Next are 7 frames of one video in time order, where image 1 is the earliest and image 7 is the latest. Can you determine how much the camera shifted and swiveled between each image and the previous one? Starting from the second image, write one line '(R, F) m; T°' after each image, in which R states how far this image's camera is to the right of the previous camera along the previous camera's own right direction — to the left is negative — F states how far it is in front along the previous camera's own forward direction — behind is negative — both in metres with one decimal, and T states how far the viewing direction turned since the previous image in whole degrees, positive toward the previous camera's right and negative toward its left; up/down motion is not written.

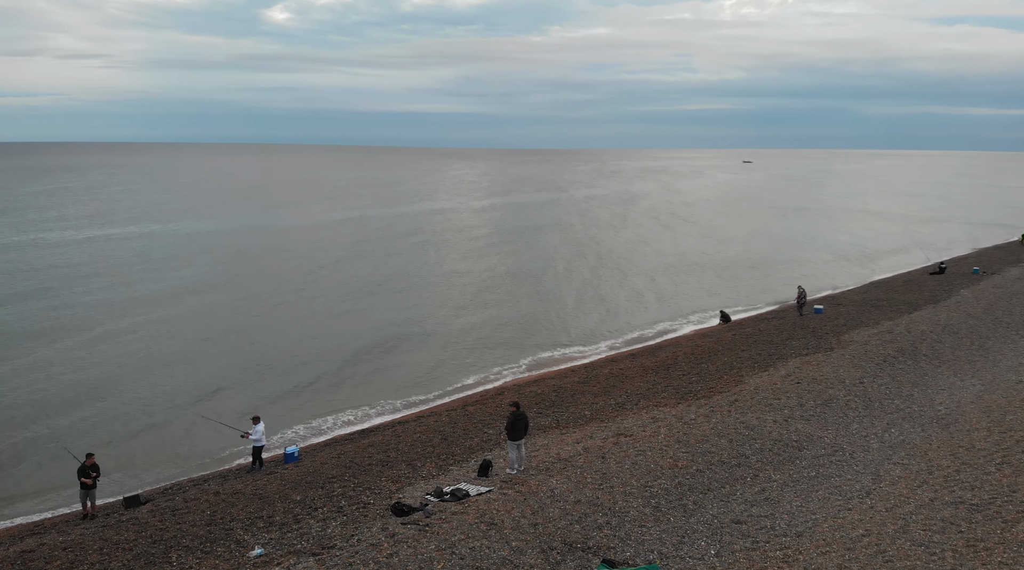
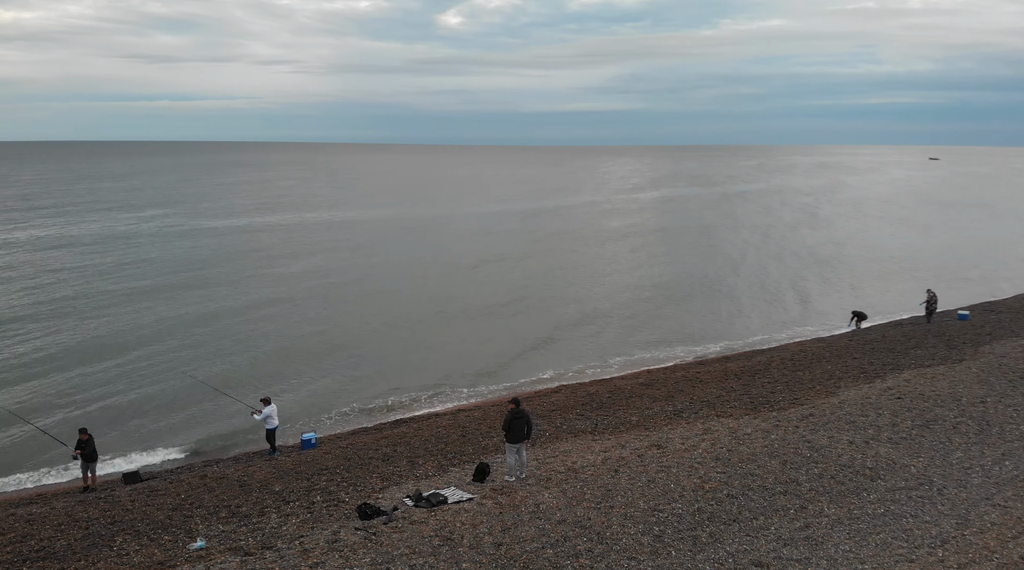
(+3.0, +3.0) m; -12°
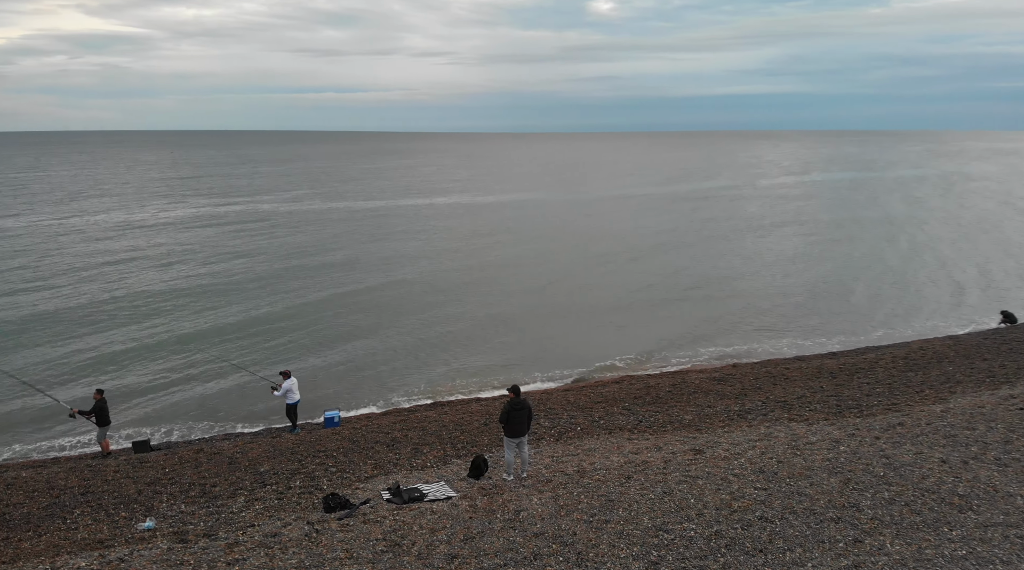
(+2.2, +2.6) m; -10°
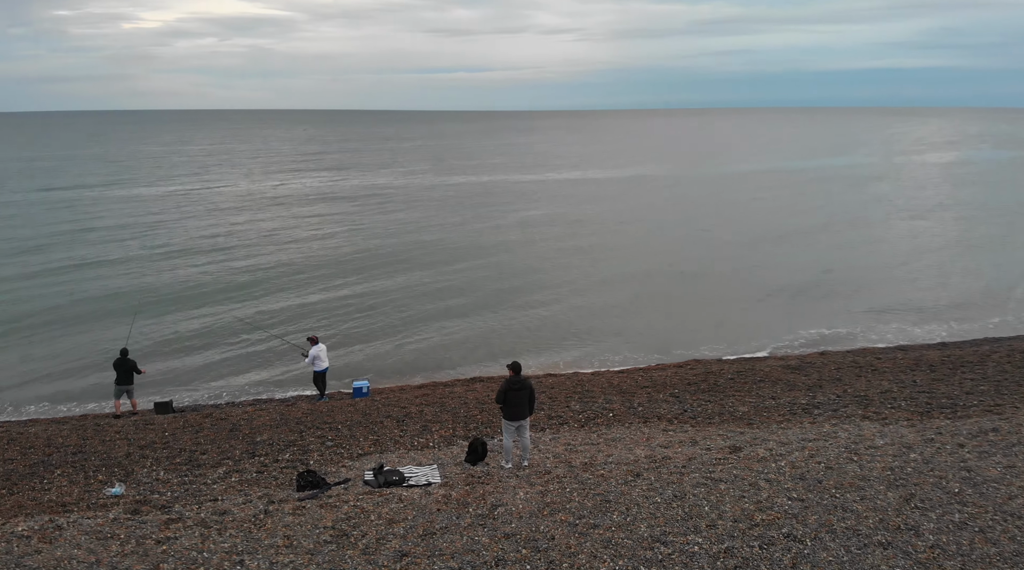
(+1.6, +1.9) m; -8°
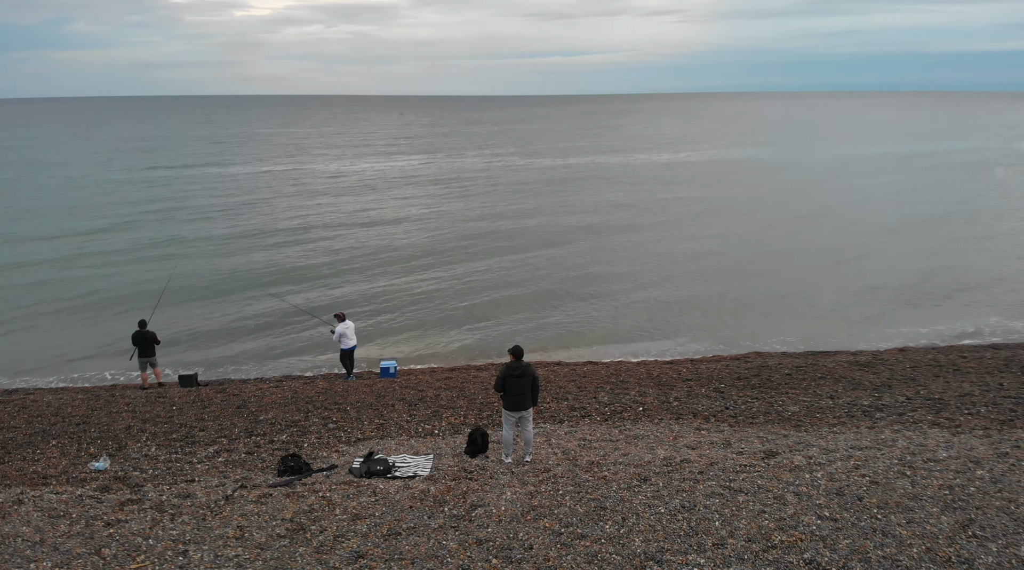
(+1.0, +1.3) m; -6°
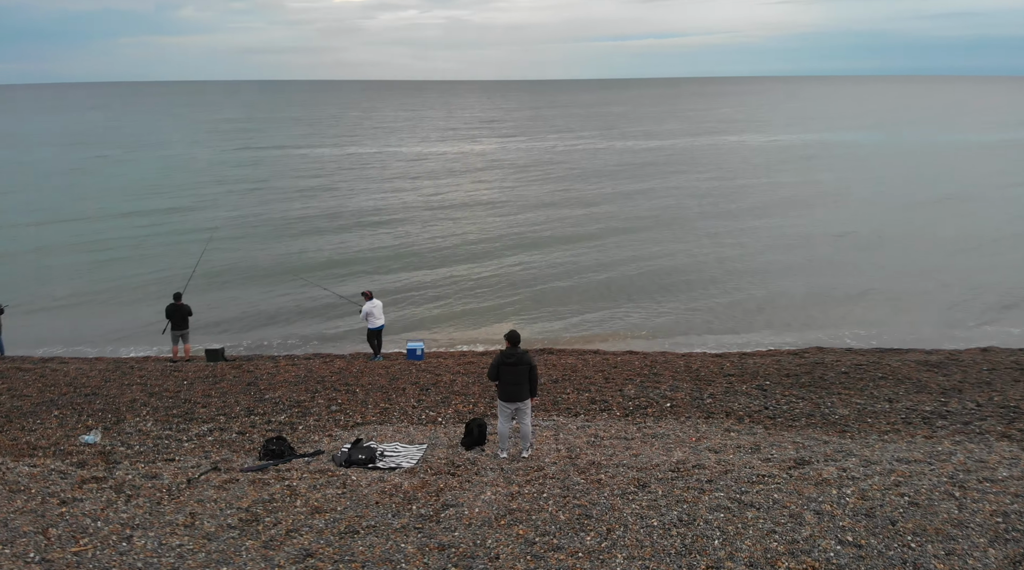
(+0.9, +1.0) m; -6°
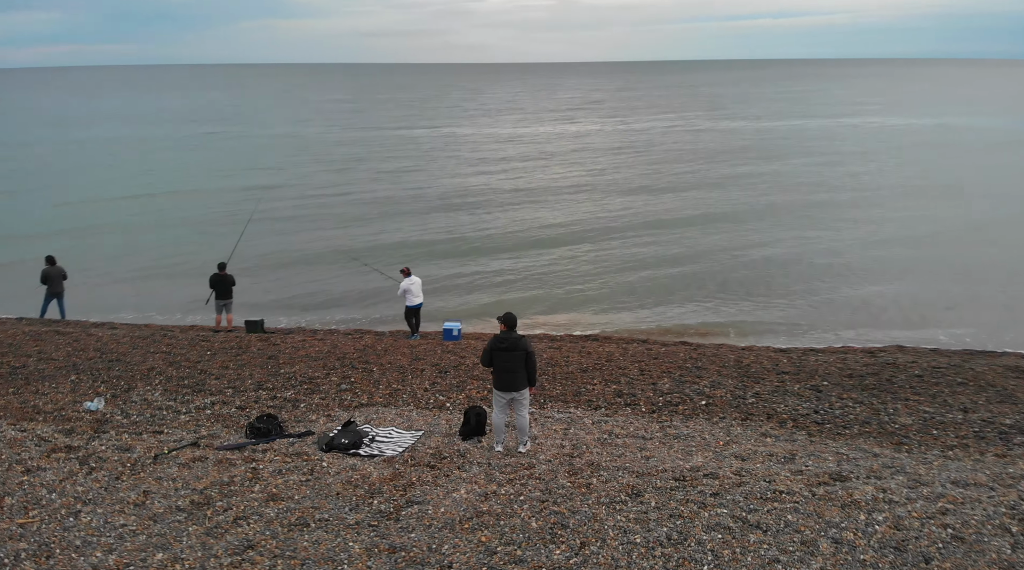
(+0.9, +1.0) m; -7°
